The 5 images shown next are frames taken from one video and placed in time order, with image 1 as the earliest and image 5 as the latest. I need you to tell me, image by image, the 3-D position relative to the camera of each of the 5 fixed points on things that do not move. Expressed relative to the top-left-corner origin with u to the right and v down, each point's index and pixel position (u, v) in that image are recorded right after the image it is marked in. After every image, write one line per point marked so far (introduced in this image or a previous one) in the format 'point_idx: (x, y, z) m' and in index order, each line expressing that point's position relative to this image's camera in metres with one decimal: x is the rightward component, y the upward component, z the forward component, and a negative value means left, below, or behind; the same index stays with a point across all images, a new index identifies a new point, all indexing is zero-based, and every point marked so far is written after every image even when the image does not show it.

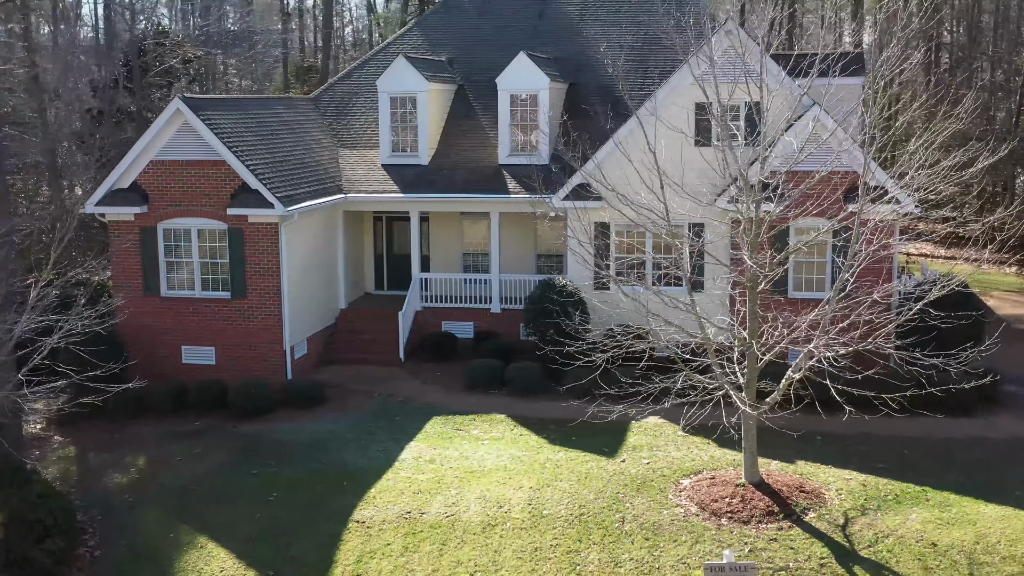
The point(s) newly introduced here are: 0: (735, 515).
0: (+2.8, -2.9, +10.9) m
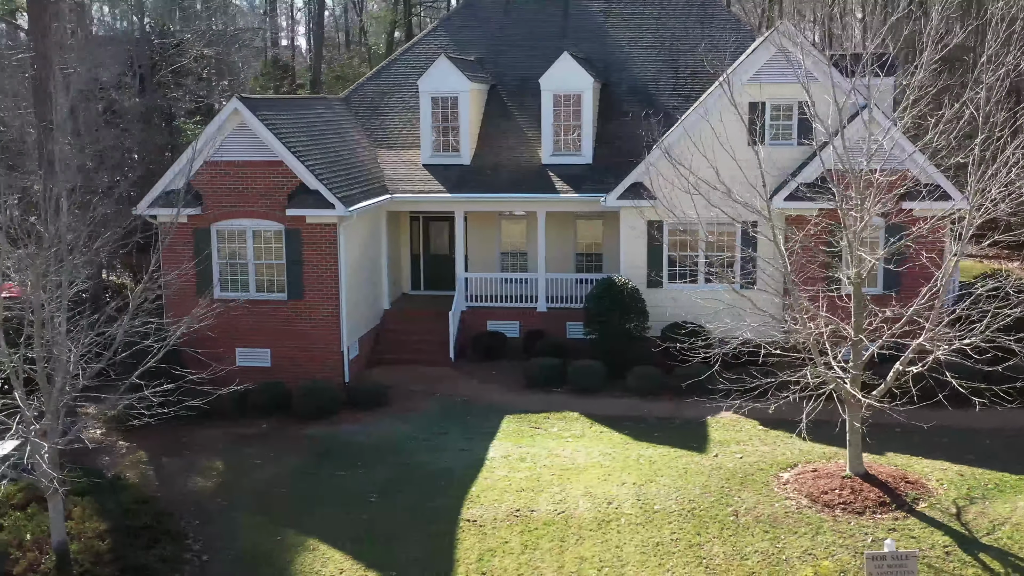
0: (+4.3, -2.8, +11.0) m
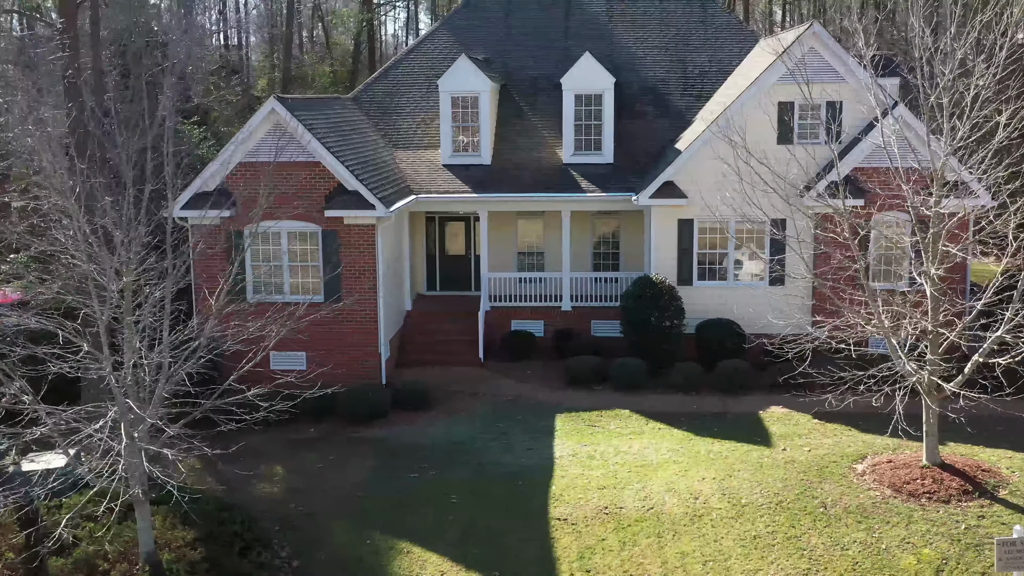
0: (+5.6, -2.7, +11.3) m
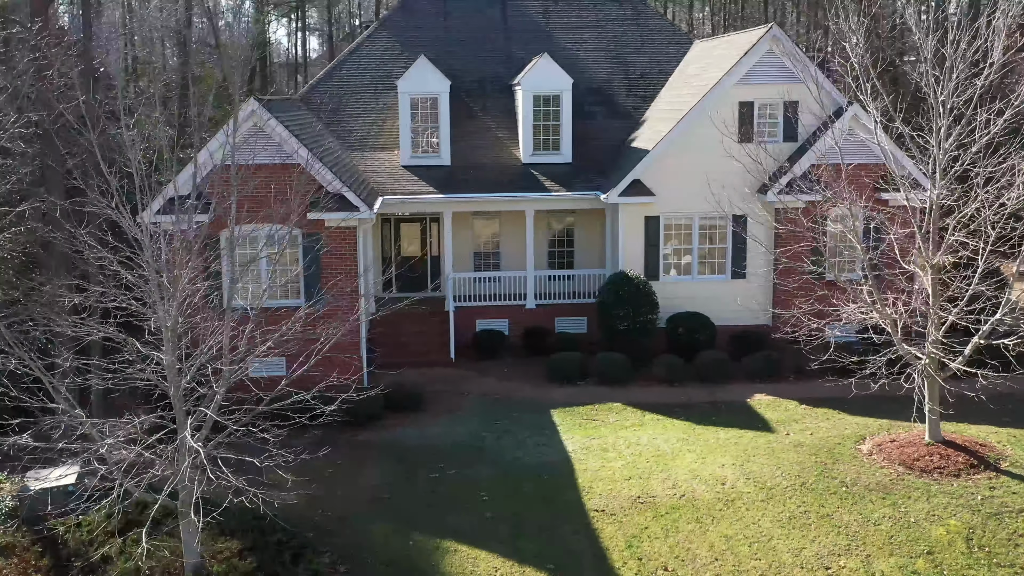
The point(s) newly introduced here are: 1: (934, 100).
0: (+6.1, -2.6, +12.1) m
1: (+6.5, +2.9, +13.2) m
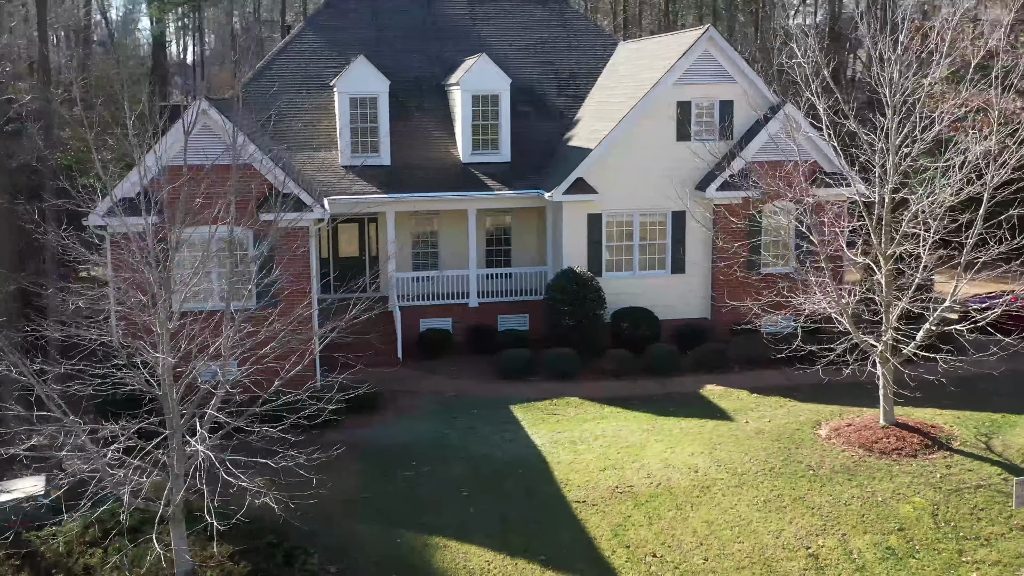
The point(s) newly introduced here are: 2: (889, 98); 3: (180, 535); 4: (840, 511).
0: (+5.7, -2.4, +12.7) m
1: (+6.0, +3.0, +13.9) m
2: (+6.0, +3.1, +13.7) m
3: (-3.5, -2.6, +9.0) m
4: (+4.3, -2.9, +11.3) m
